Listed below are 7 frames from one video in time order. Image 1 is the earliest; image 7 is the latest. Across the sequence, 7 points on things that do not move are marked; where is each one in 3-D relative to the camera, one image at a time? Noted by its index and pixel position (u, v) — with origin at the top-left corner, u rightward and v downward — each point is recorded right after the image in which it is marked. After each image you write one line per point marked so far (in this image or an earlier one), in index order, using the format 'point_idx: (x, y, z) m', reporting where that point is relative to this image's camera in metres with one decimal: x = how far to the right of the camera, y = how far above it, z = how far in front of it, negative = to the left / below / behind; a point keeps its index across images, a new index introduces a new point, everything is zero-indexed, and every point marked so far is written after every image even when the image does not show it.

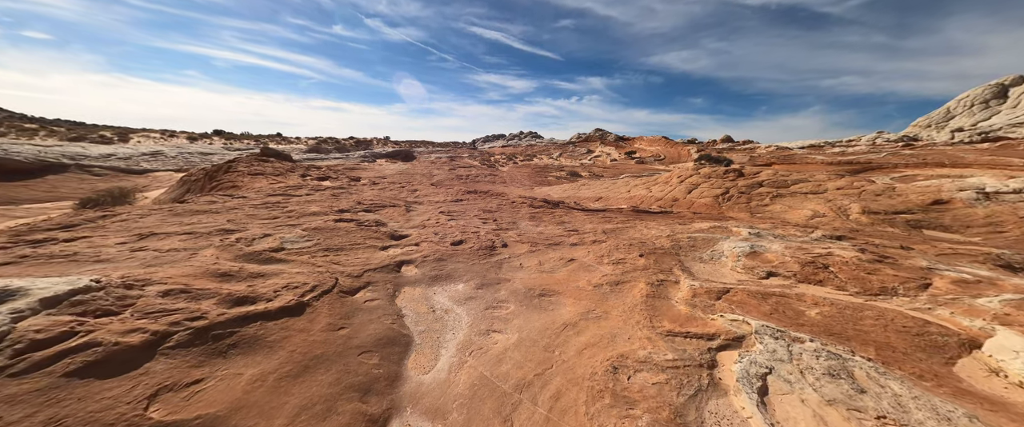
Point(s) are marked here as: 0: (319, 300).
0: (-2.8, -1.3, +4.5) m
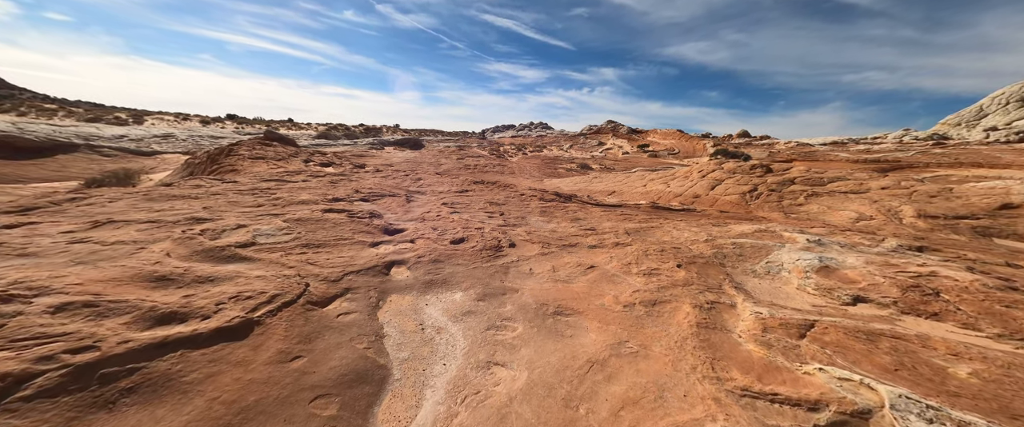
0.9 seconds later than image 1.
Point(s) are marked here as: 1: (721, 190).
0: (-2.7, -1.2, +3.6) m
1: (+11.4, +1.2, +17.0) m
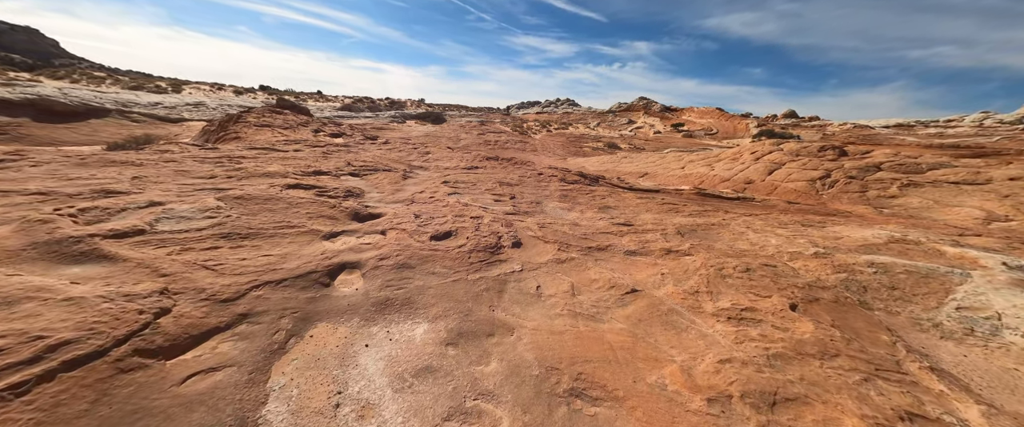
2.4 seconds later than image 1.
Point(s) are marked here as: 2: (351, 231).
0: (-2.9, -1.1, +1.8) m
1: (+12.2, +1.7, +14.1) m
2: (-2.8, -0.3, +5.3) m
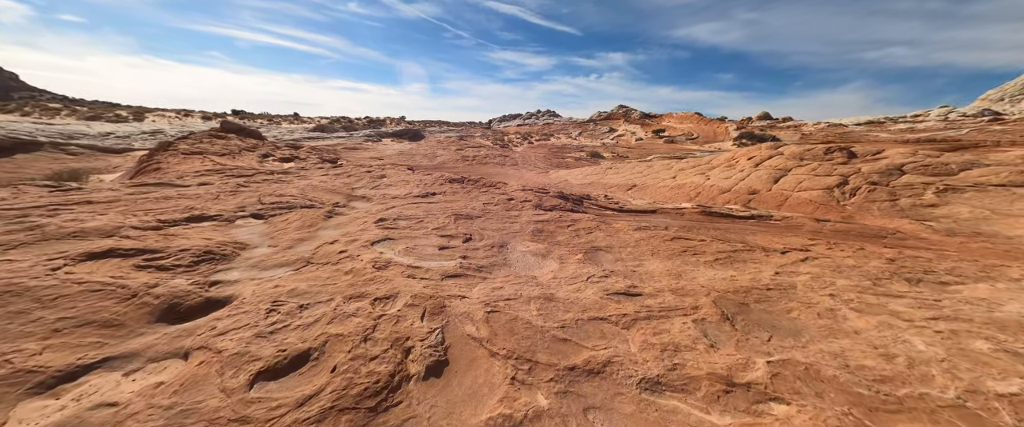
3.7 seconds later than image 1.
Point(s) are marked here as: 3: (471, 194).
0: (-3.5, -2.0, -0.7) m
1: (+10.9, +1.1, +12.2) m
2: (-3.5, -1.3, +2.8) m
3: (-1.4, +0.6, +10.6) m
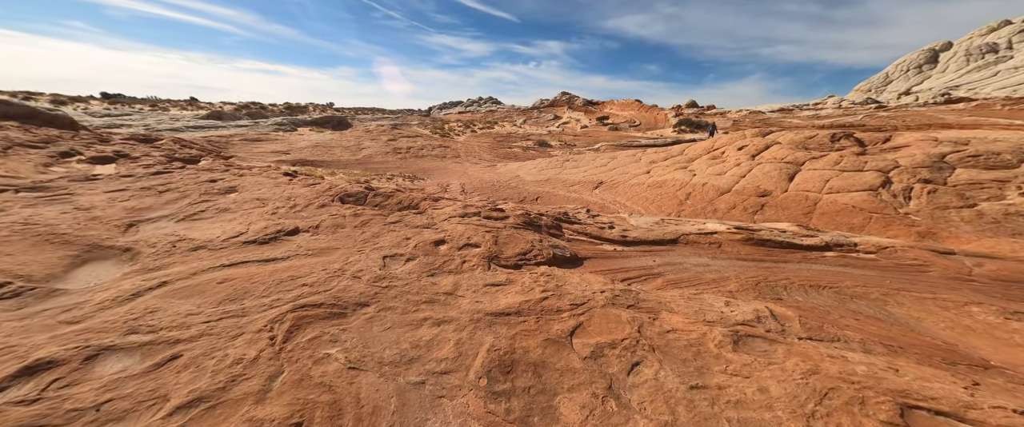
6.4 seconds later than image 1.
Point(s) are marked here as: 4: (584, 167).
0: (-2.7, -3.3, -5.7) m
1: (+9.1, +0.9, +9.4) m
2: (-3.4, -2.6, -2.2) m
3: (-2.7, -0.3, +5.7) m
4: (+4.3, +2.8, +18.7) m
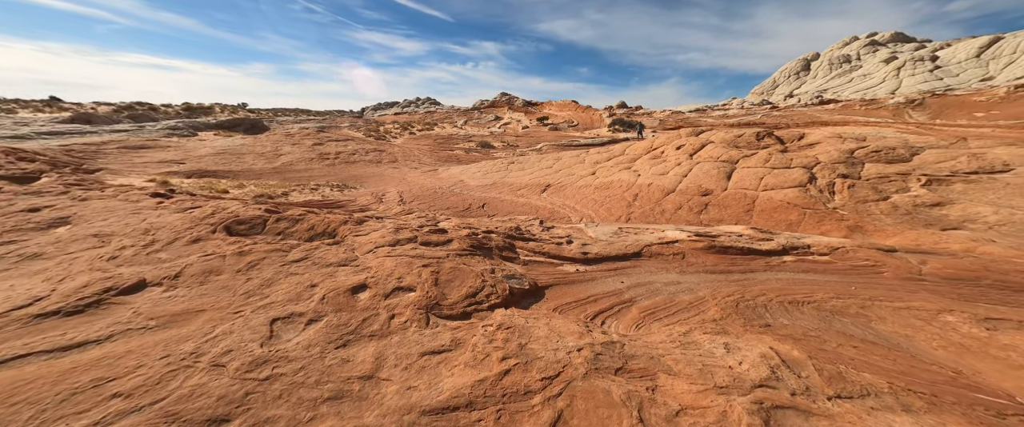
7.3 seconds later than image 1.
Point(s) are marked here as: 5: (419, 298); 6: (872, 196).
0: (-1.4, -3.8, -7.1) m
1: (+7.5, +1.0, +9.8) m
2: (-2.7, -3.1, -3.8) m
3: (-3.5, -0.8, +4.1) m
4: (+1.1, +2.6, +18.1) m
5: (-1.1, -0.9, +3.7) m
6: (+9.2, +0.4, +8.0) m
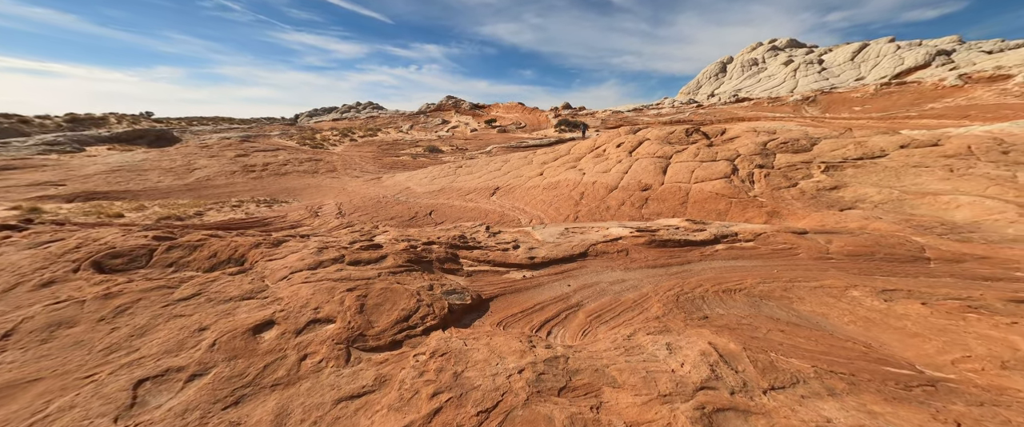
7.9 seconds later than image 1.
0: (-0.4, -3.9, -7.5) m
1: (+5.8, +1.3, +10.4) m
2: (-2.1, -3.3, -4.4) m
3: (-4.2, -1.2, +3.3) m
4: (-1.9, +2.3, +17.8) m
5: (-1.8, -1.1, +3.2) m
6: (+7.7, +0.9, +8.9) m
